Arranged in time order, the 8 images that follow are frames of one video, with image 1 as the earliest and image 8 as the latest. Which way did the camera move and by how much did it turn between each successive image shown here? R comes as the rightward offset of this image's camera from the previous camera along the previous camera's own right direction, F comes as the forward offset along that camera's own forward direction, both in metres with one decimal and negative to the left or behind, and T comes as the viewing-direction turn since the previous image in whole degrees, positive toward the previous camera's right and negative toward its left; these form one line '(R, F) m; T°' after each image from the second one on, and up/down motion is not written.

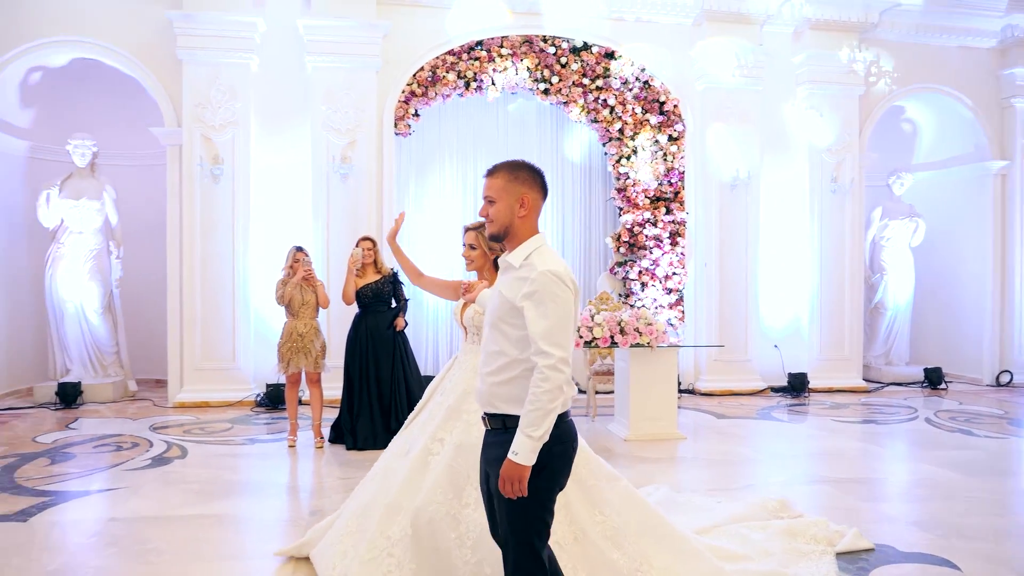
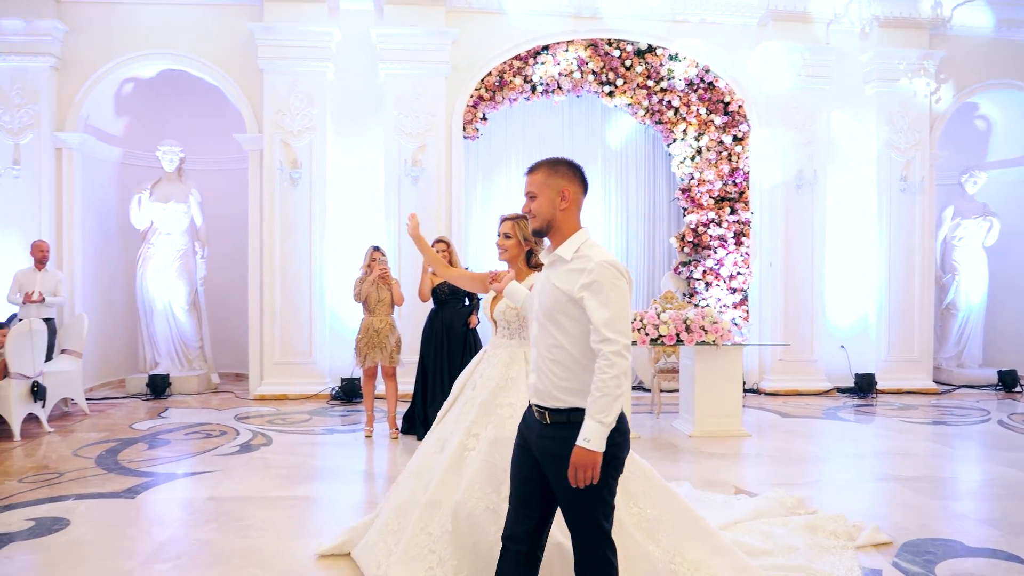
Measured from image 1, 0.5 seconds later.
(-0.1, -0.2) m; -4°
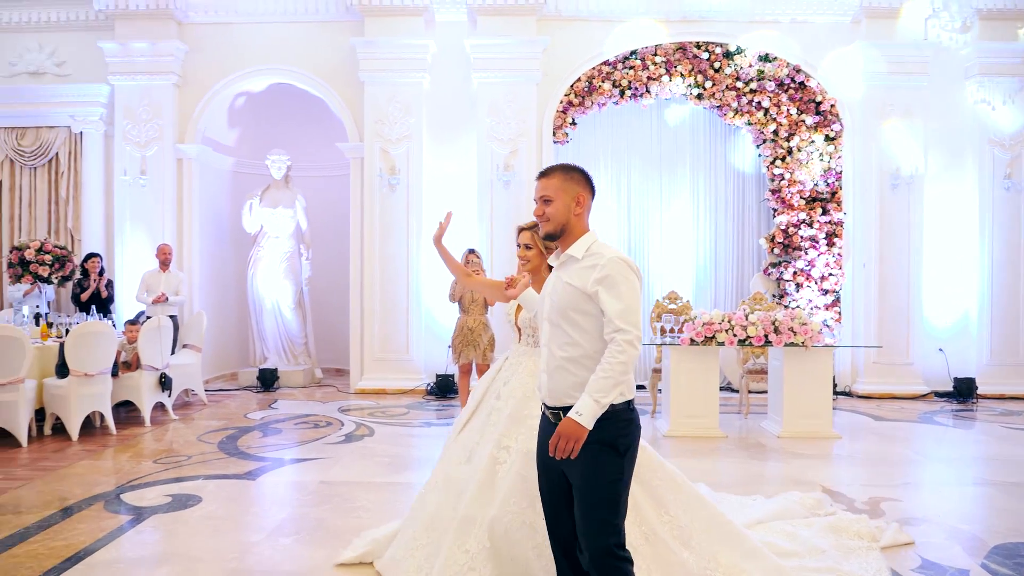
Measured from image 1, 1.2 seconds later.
(0.0, -0.2) m; -6°
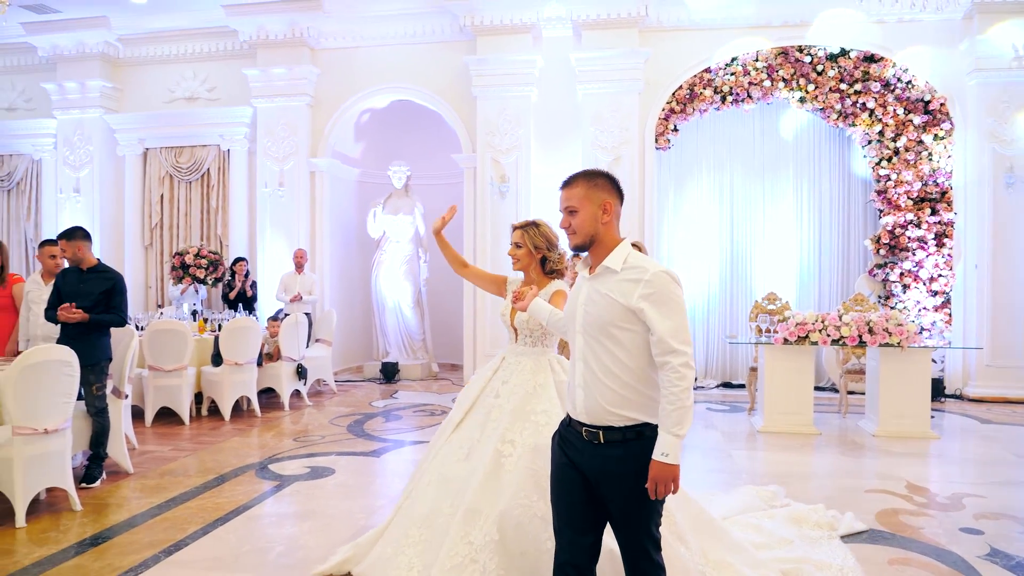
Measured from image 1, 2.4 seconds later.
(+0.1, -0.4) m; -8°
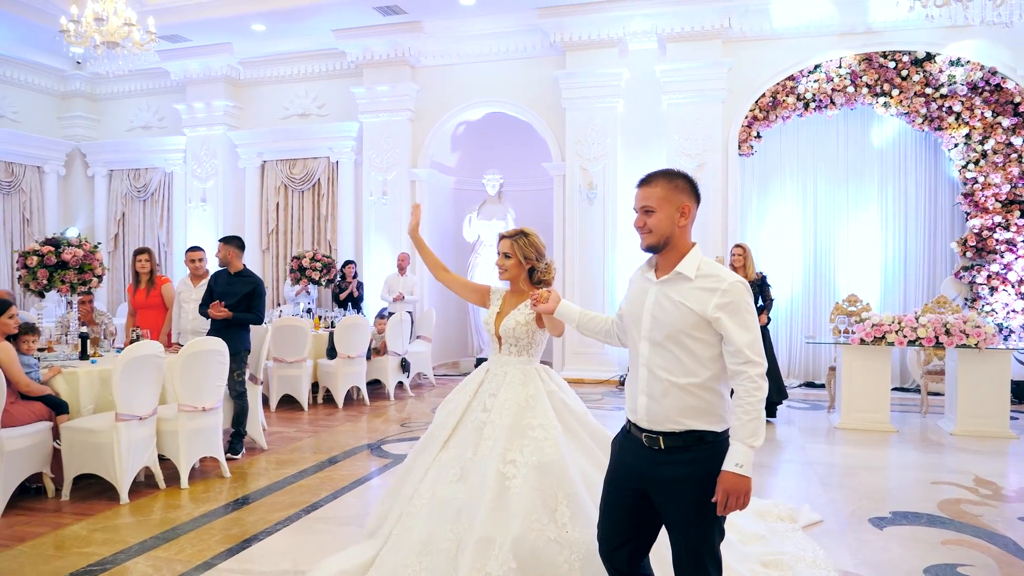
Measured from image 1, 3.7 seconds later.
(0.0, -0.5) m; -6°
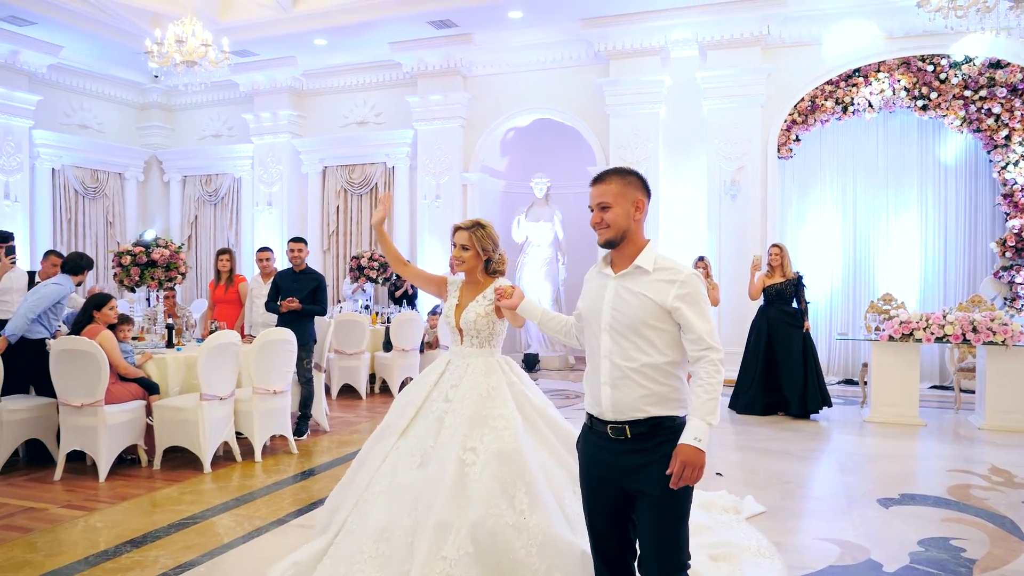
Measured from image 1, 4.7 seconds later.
(+0.1, -0.4) m; -4°
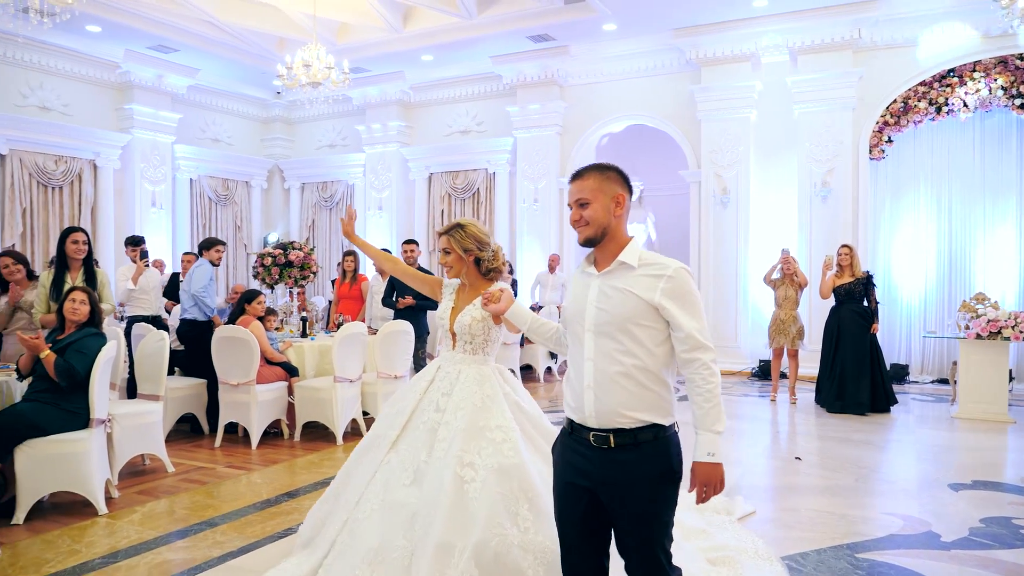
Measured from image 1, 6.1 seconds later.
(0.0, -0.5) m; -7°
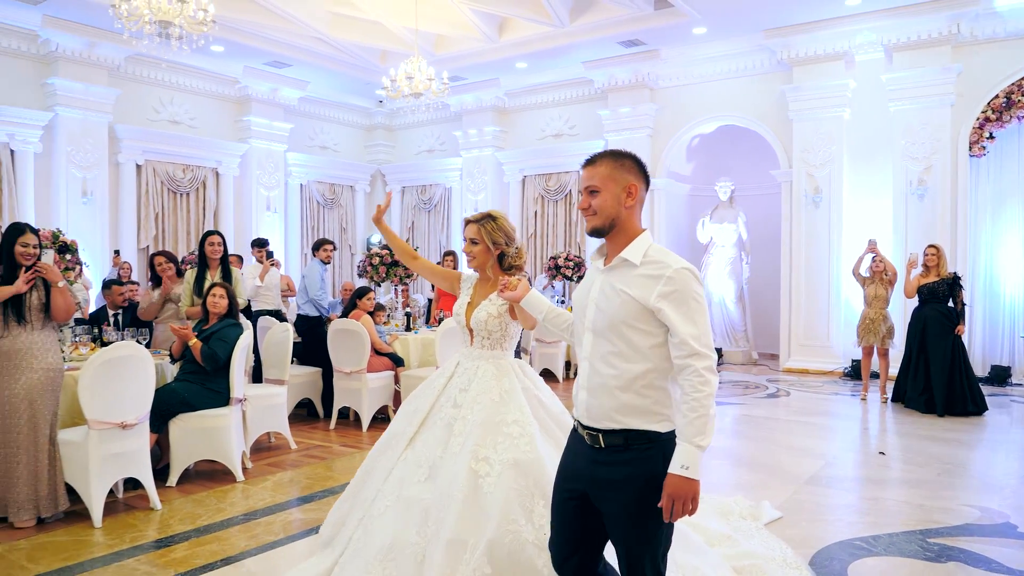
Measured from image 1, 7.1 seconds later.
(0.0, -0.3) m; -7°
